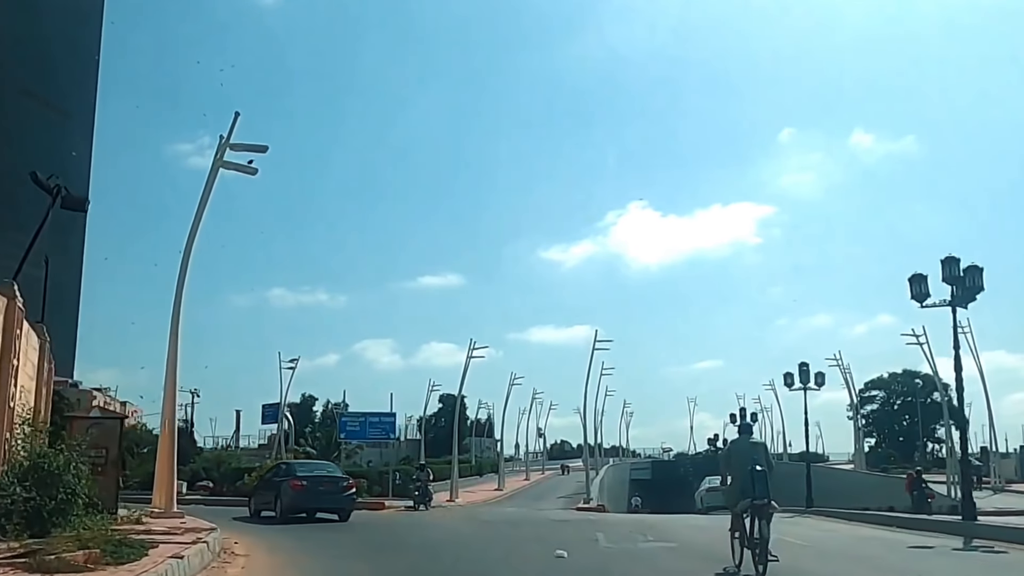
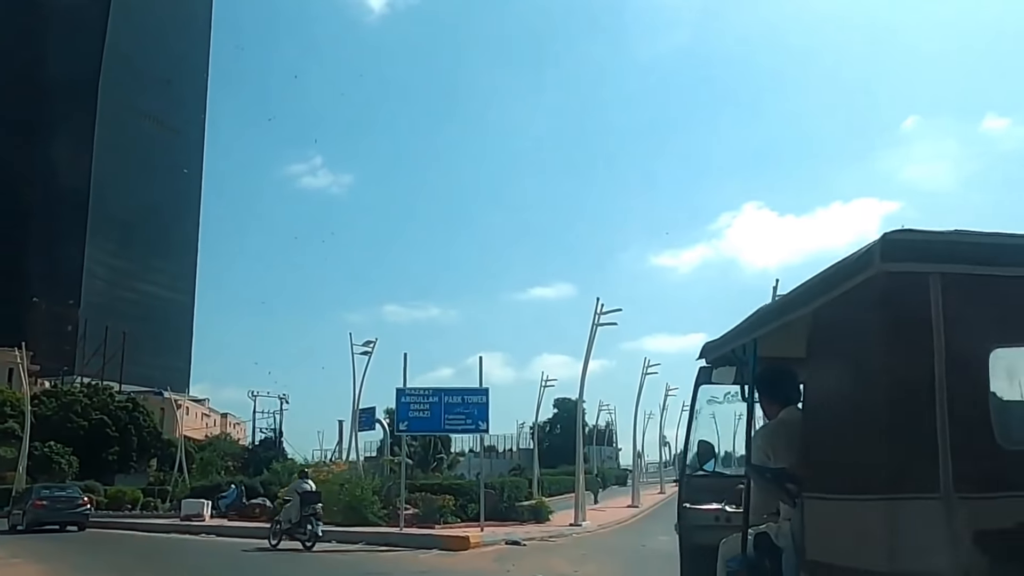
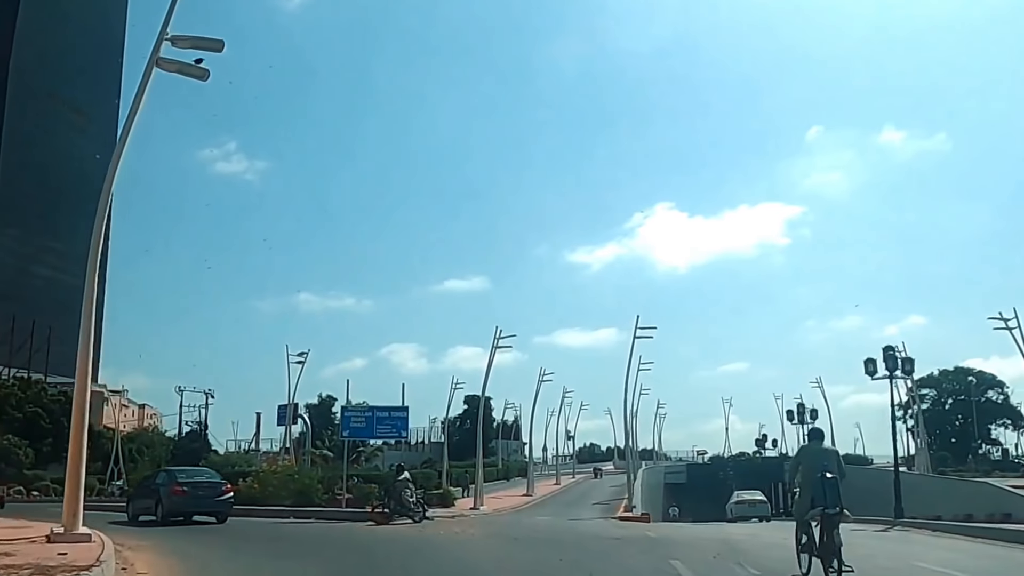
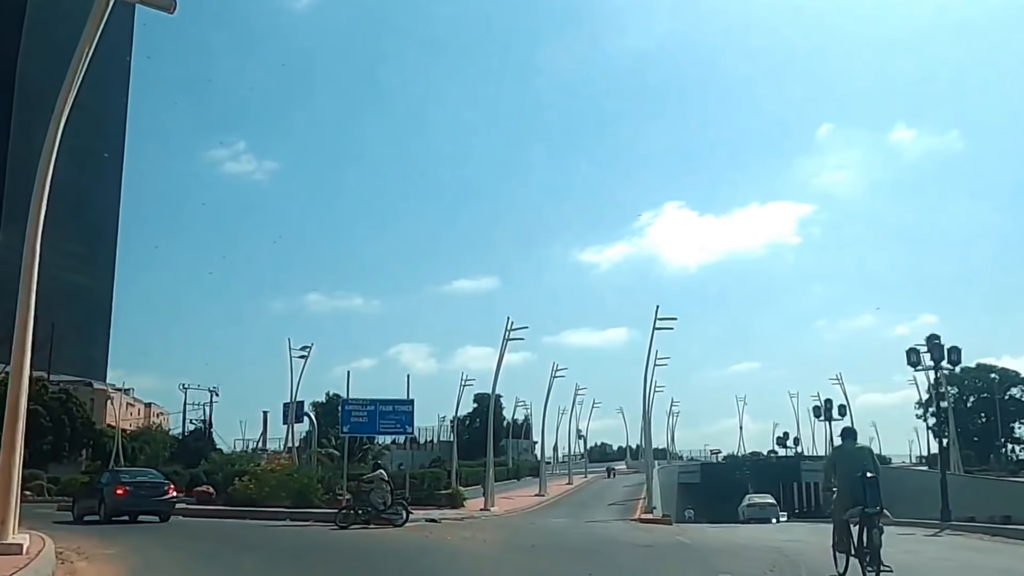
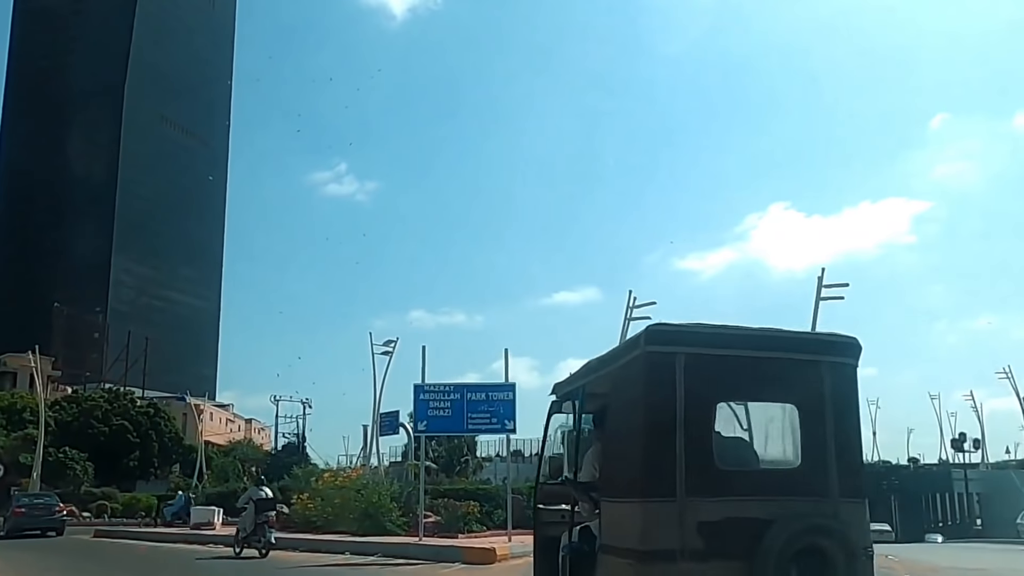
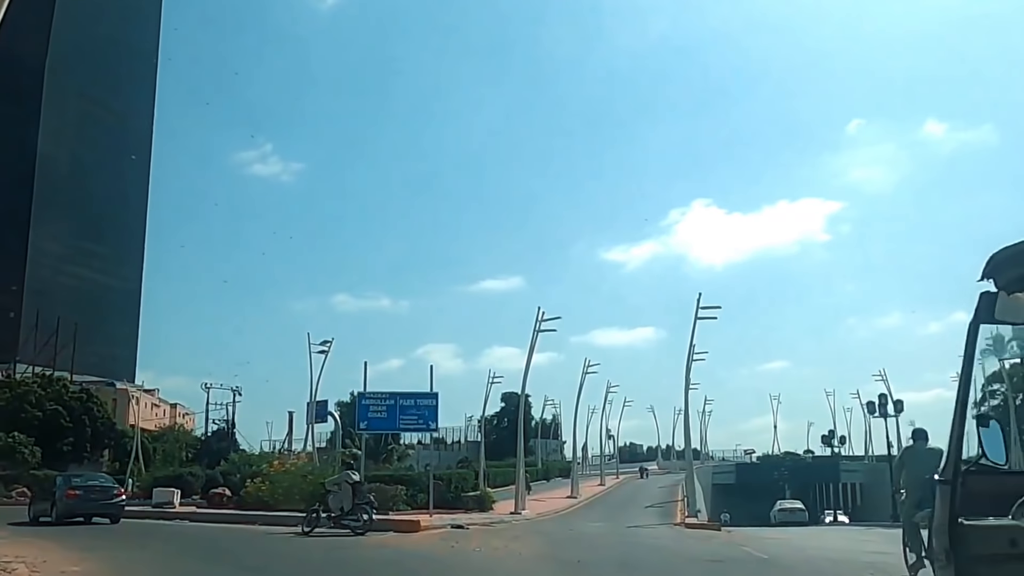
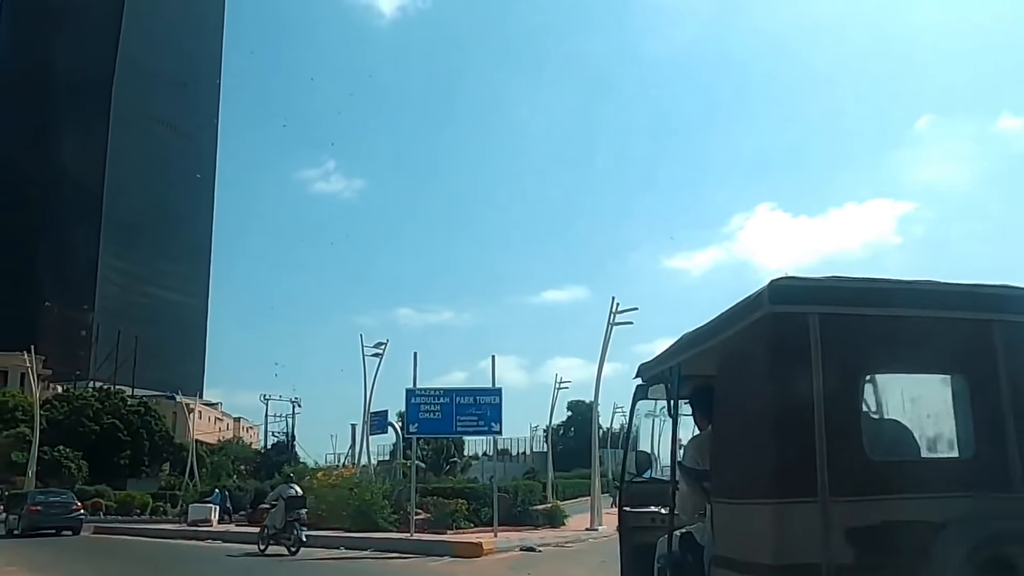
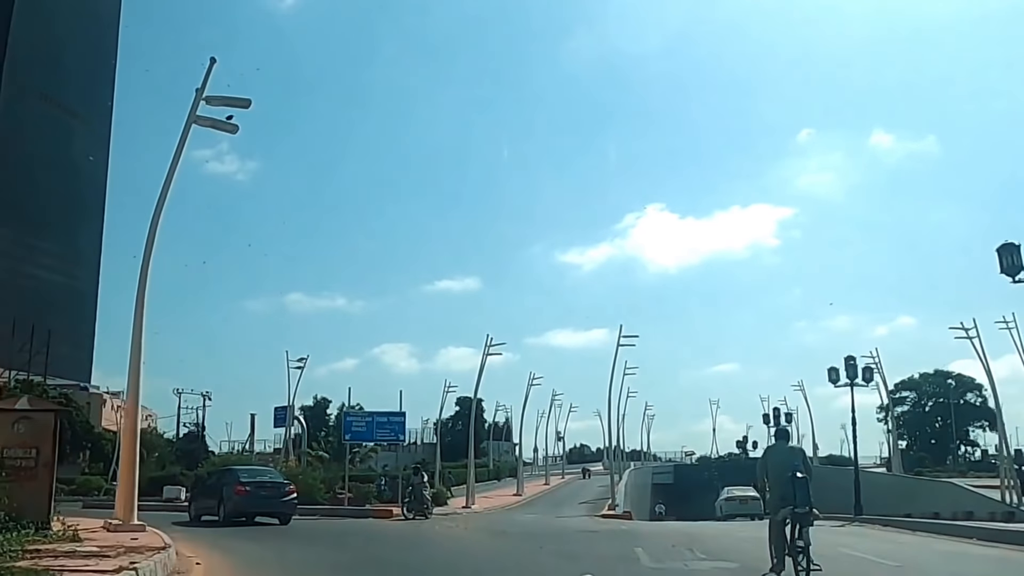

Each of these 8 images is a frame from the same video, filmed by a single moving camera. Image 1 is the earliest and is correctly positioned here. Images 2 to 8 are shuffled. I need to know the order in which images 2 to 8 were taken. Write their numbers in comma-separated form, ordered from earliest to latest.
8, 3, 4, 6, 2, 7, 5
